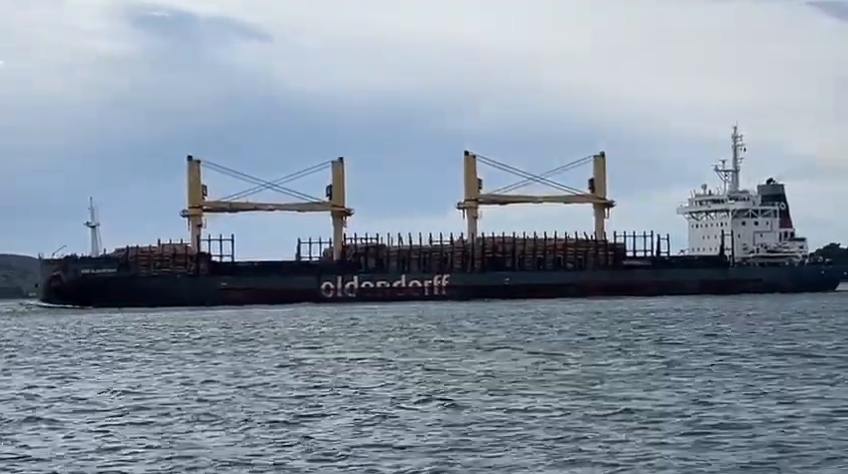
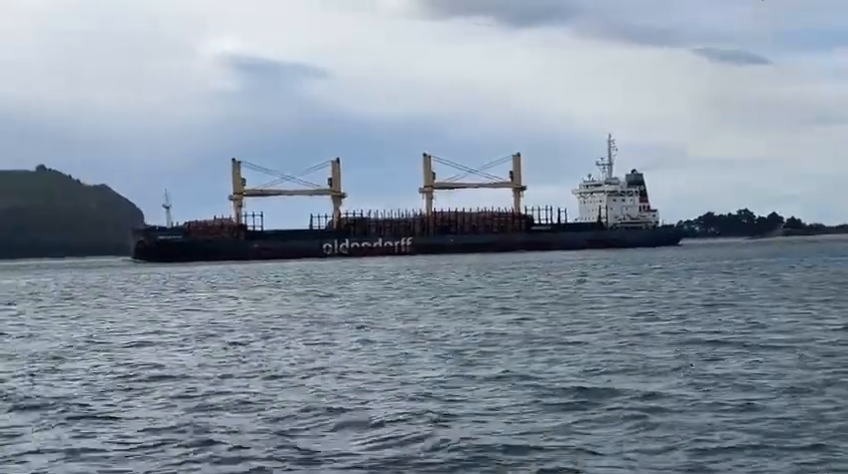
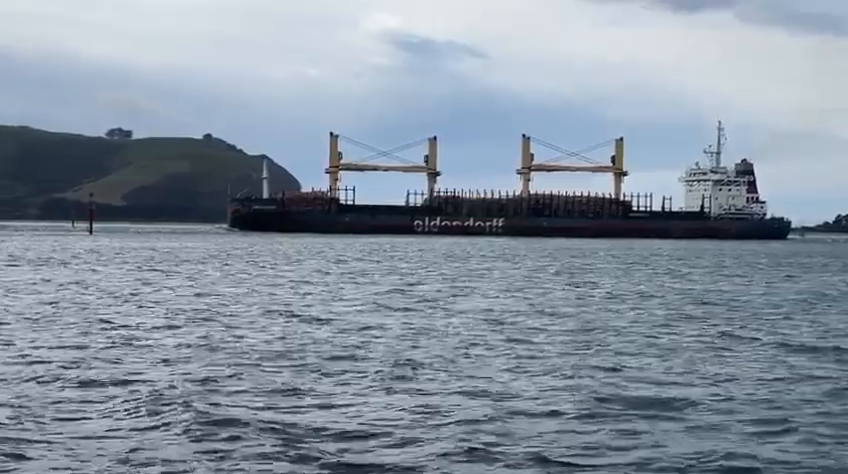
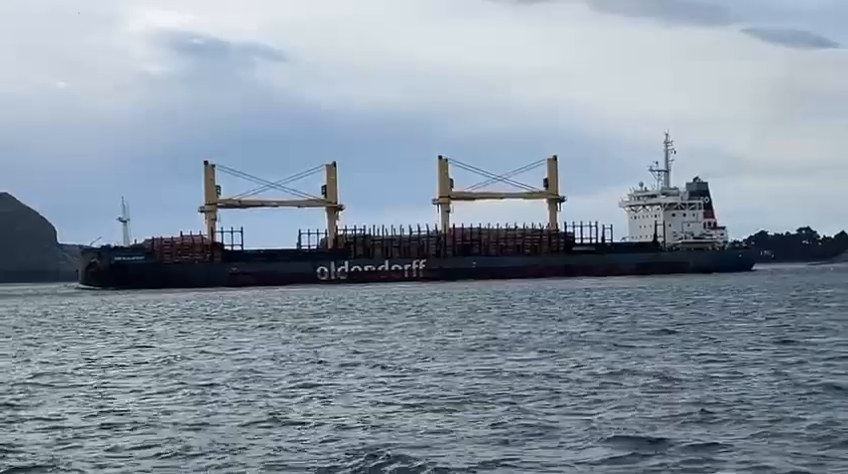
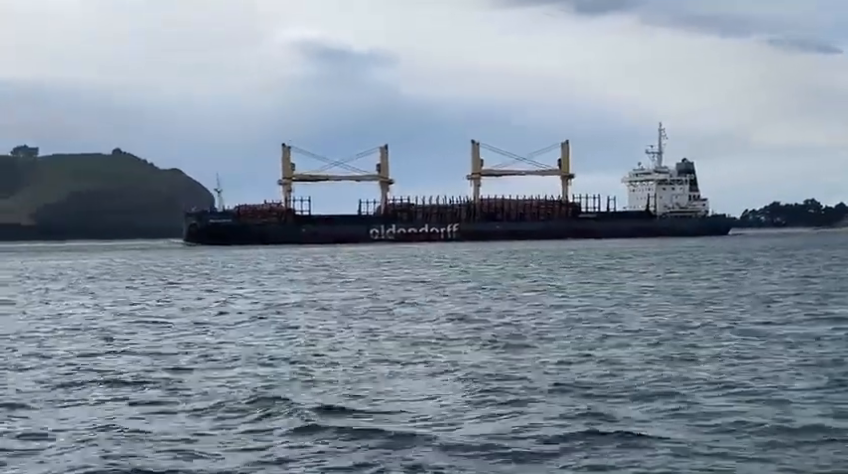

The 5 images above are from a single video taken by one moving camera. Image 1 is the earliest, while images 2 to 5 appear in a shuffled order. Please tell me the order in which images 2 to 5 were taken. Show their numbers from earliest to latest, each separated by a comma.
4, 2, 5, 3
